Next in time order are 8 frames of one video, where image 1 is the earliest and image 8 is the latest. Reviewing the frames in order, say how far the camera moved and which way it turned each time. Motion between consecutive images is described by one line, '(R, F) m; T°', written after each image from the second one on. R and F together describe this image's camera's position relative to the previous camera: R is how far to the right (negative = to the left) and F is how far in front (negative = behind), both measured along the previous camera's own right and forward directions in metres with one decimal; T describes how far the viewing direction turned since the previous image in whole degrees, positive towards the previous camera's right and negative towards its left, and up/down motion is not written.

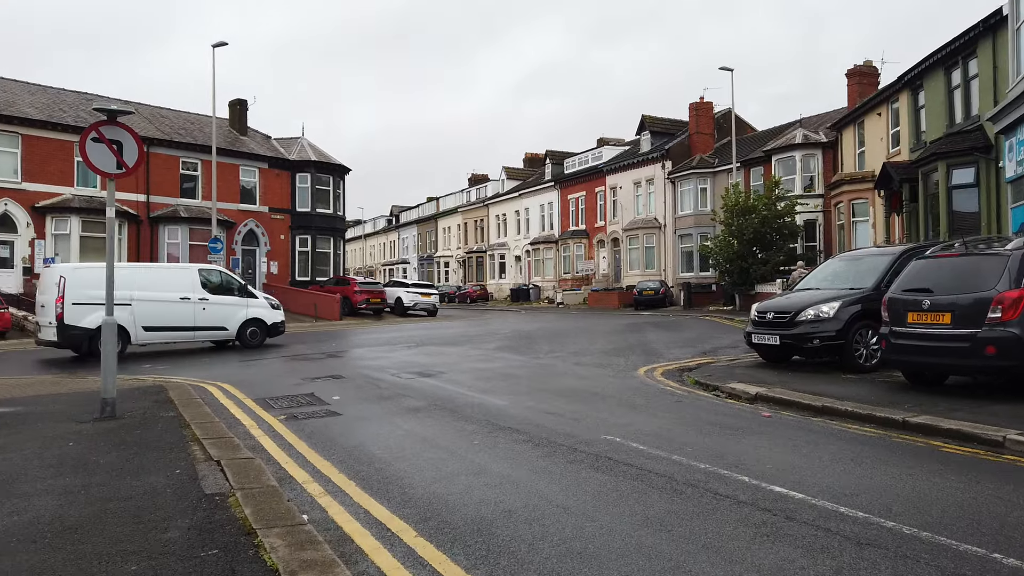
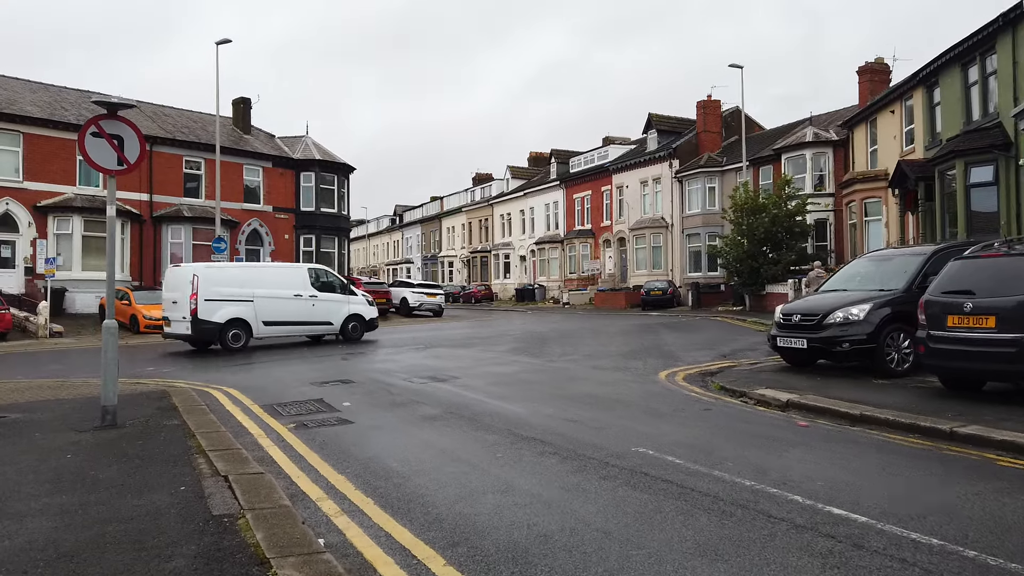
(-0.2, +0.4) m; 0°
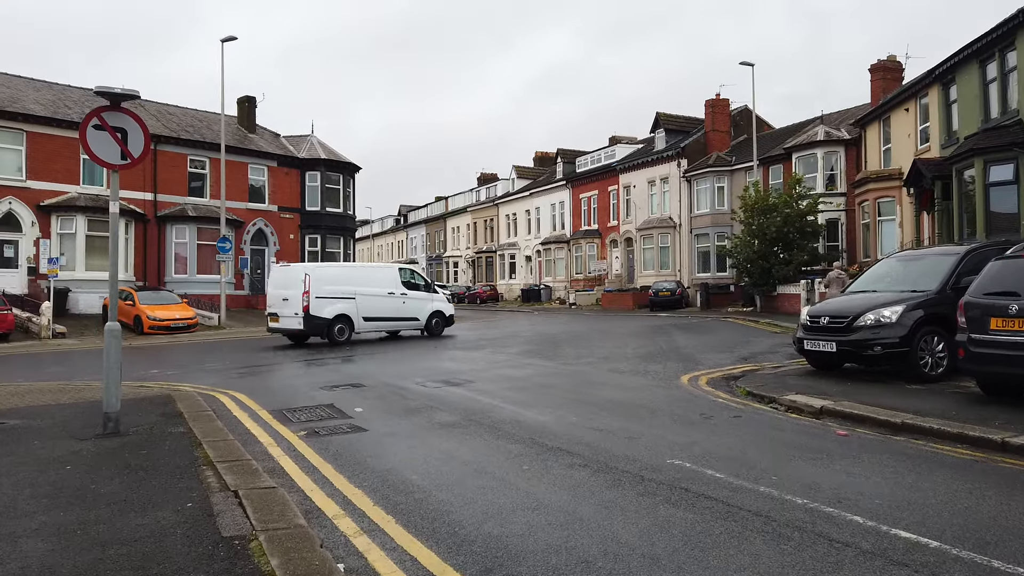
(-0.2, +0.4) m; 0°
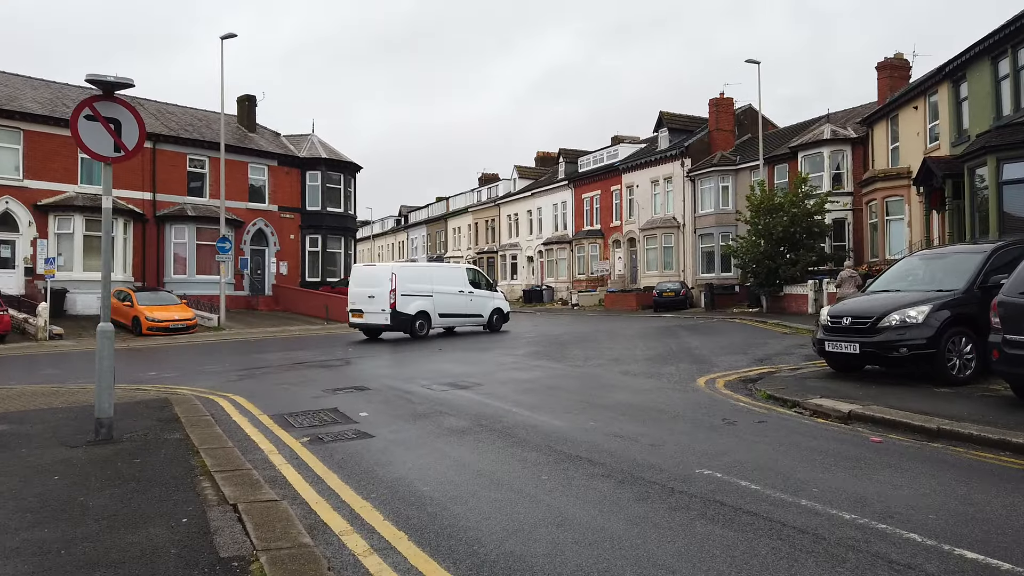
(-0.1, +0.4) m; 0°
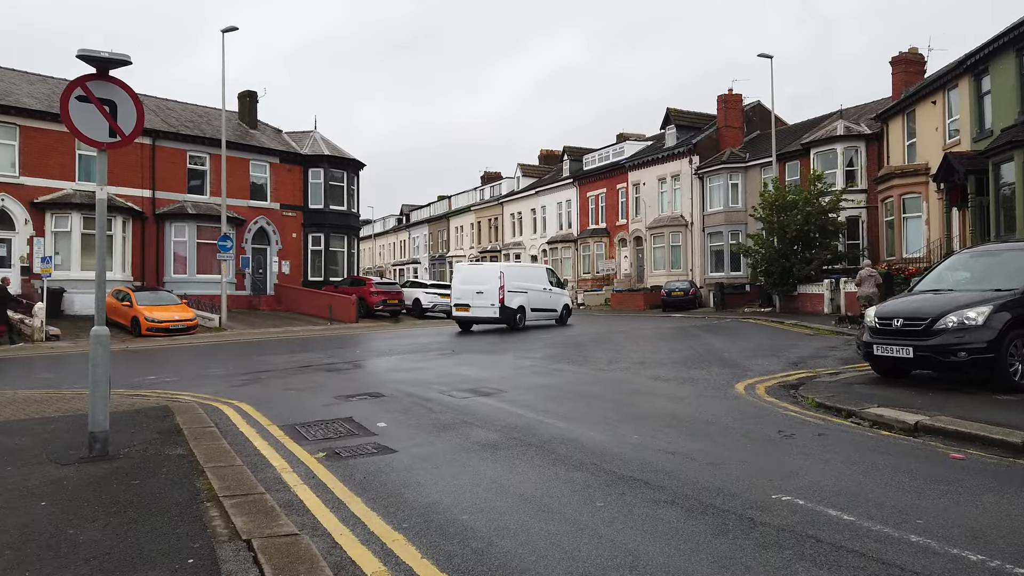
(-0.3, +0.7) m; 0°
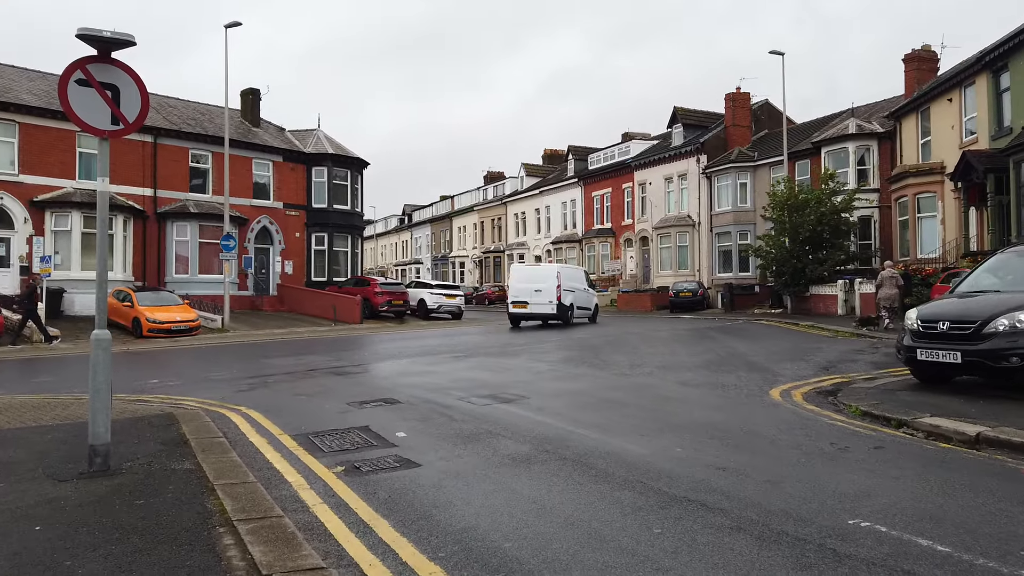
(-0.3, +0.5) m; 0°
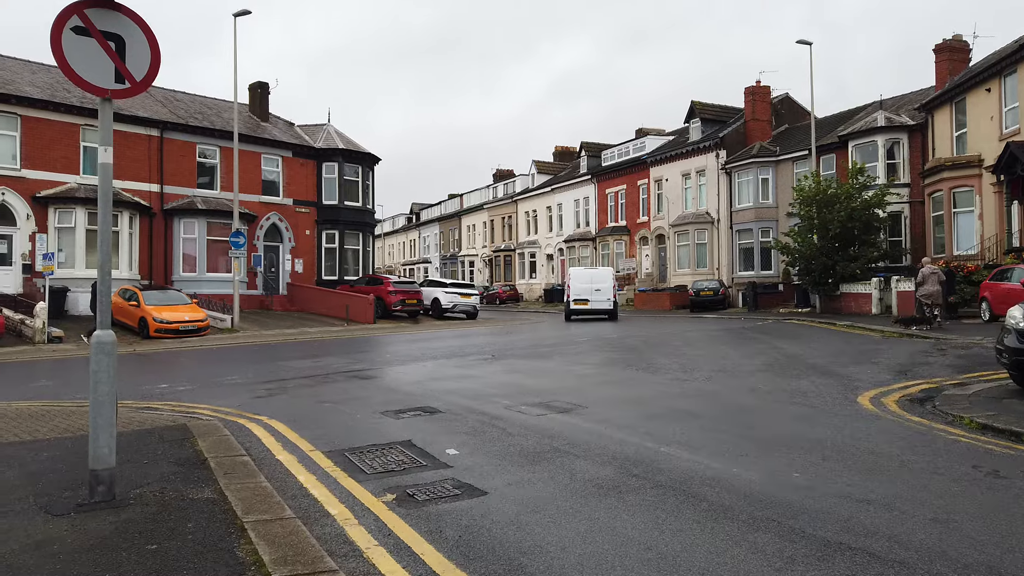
(-0.6, +1.0) m; 0°
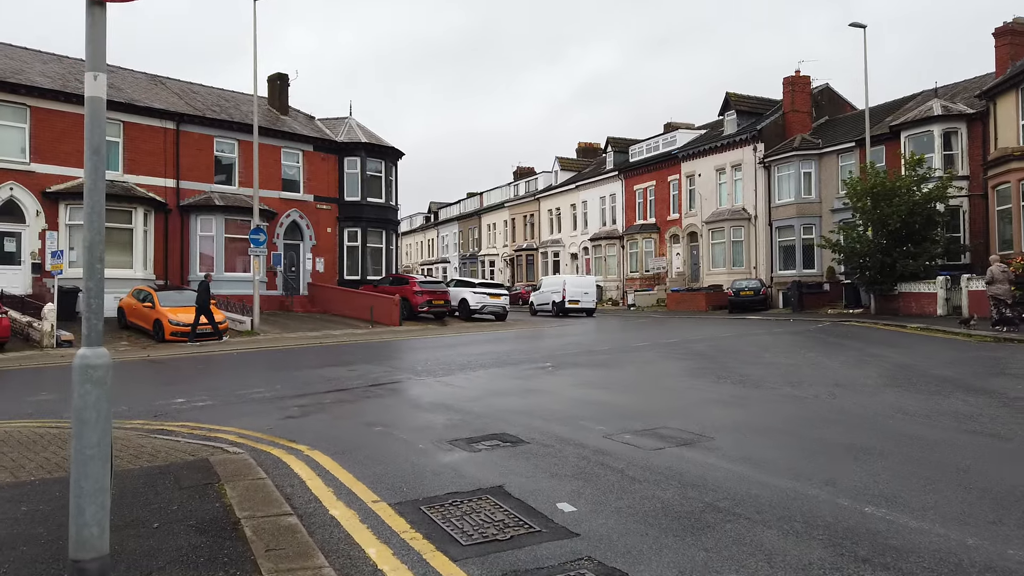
(-0.8, +1.7) m; -1°
